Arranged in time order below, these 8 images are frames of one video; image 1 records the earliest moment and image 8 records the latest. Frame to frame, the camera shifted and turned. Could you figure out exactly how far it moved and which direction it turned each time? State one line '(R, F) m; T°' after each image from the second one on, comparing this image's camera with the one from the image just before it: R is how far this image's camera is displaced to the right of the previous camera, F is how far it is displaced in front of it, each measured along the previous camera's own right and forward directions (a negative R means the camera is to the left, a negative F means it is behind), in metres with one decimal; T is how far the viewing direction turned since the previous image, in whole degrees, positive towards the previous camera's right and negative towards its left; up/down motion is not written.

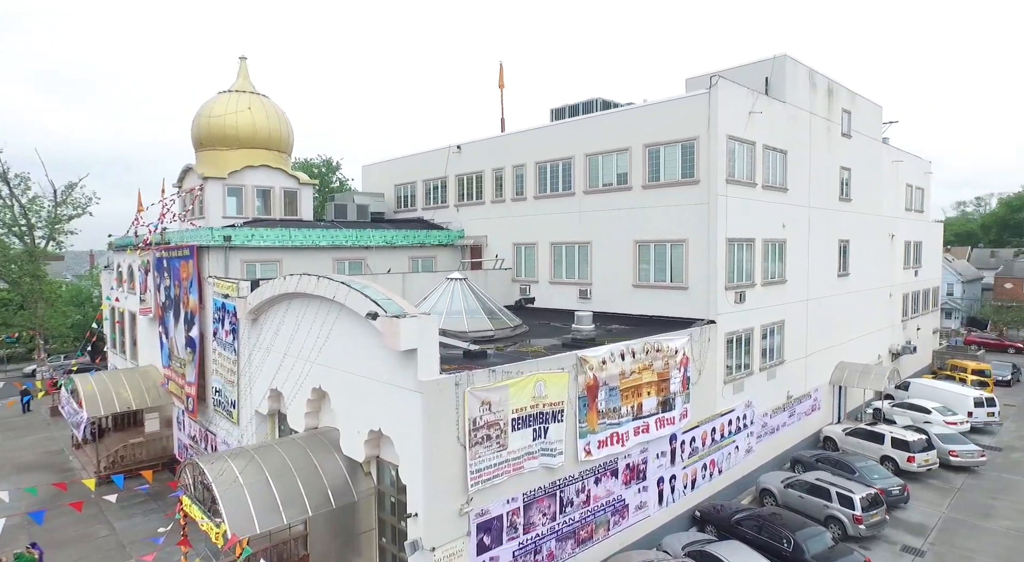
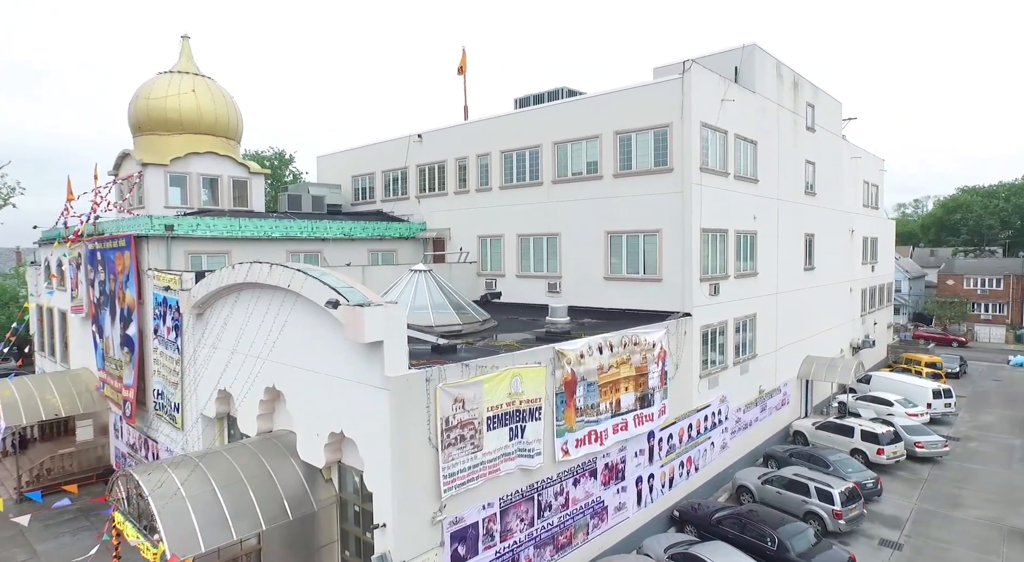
(-0.4, +1.0) m; +4°
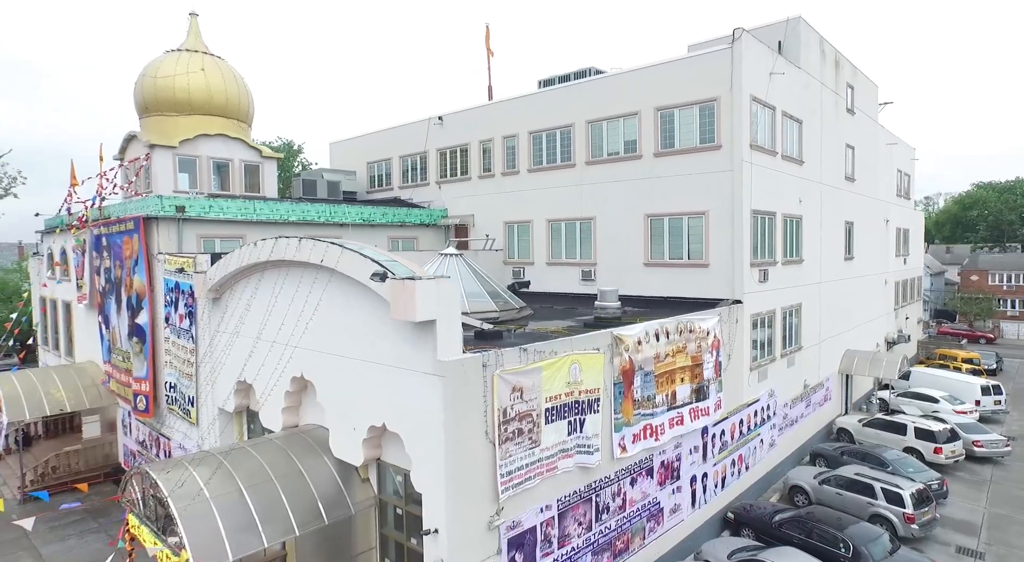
(-1.0, +1.3) m; 0°
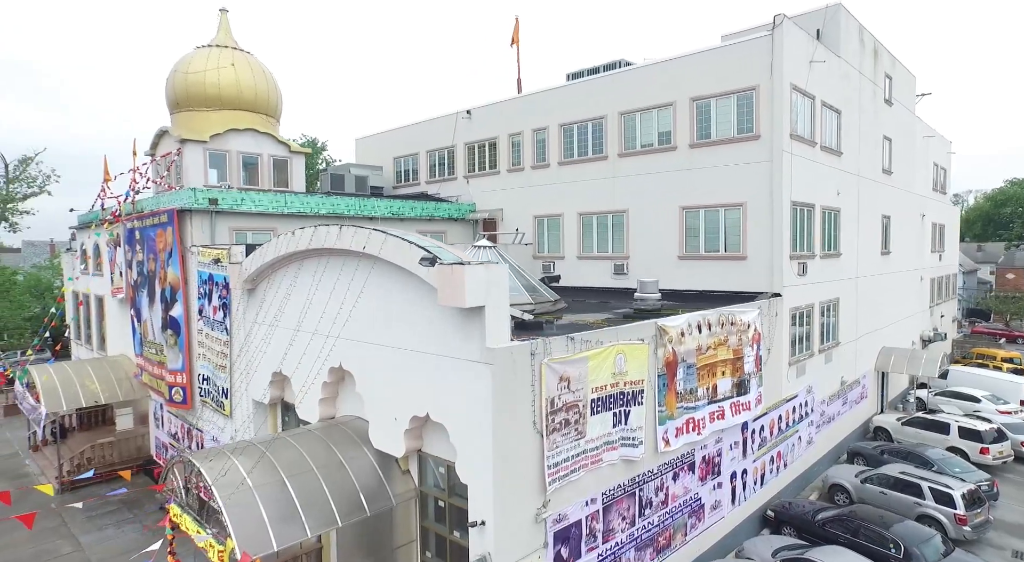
(-0.5, +0.2) m; -1°
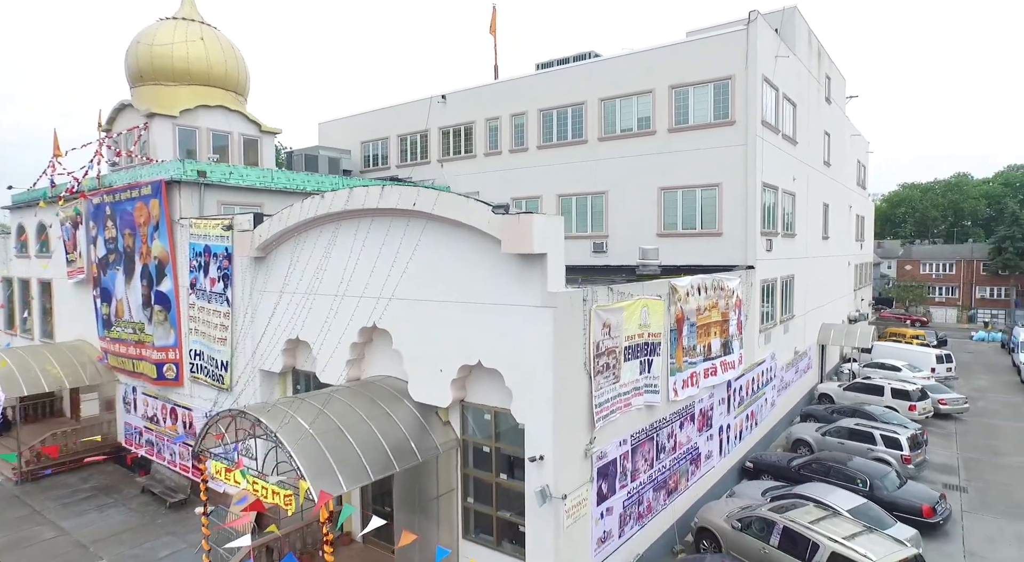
(-2.1, -0.6) m; +7°
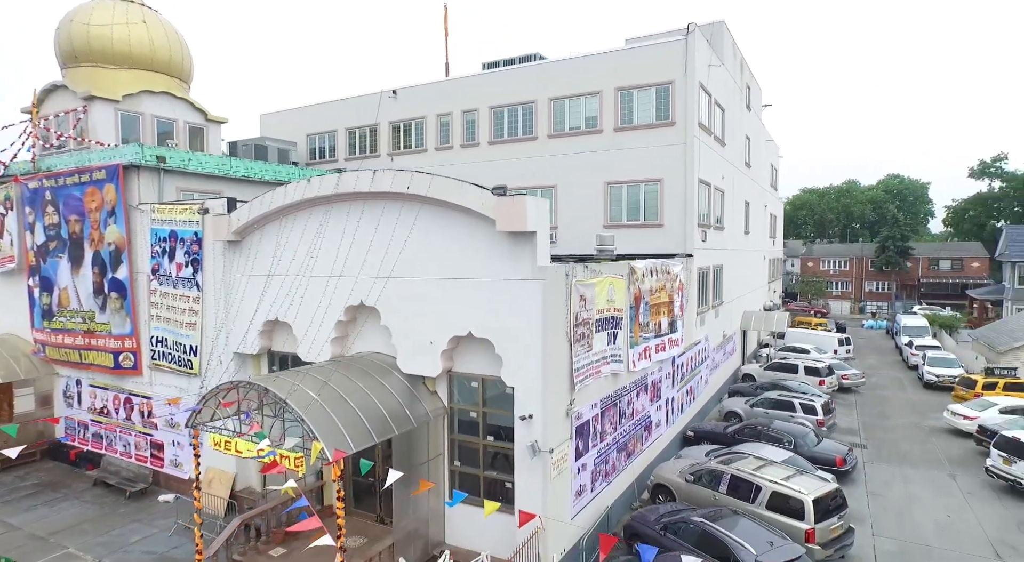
(-1.3, -1.0) m; +7°
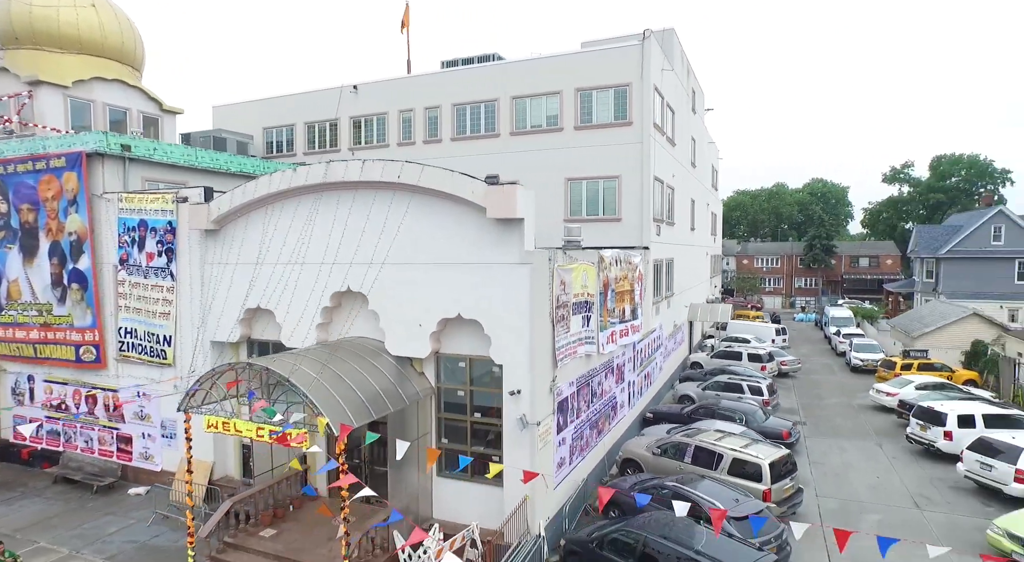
(-0.9, -0.7) m; +6°
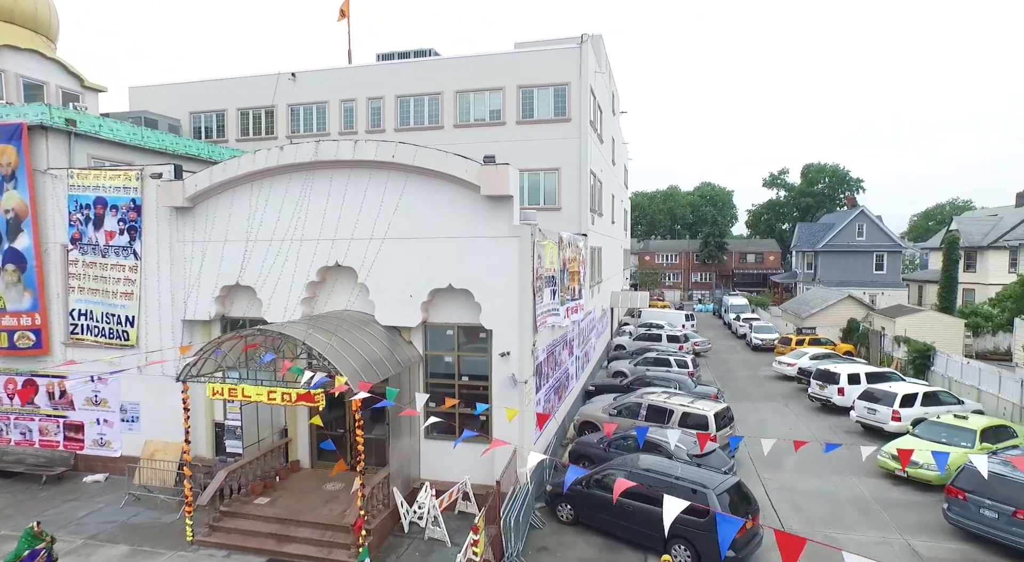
(-2.0, -1.0) m; +10°
